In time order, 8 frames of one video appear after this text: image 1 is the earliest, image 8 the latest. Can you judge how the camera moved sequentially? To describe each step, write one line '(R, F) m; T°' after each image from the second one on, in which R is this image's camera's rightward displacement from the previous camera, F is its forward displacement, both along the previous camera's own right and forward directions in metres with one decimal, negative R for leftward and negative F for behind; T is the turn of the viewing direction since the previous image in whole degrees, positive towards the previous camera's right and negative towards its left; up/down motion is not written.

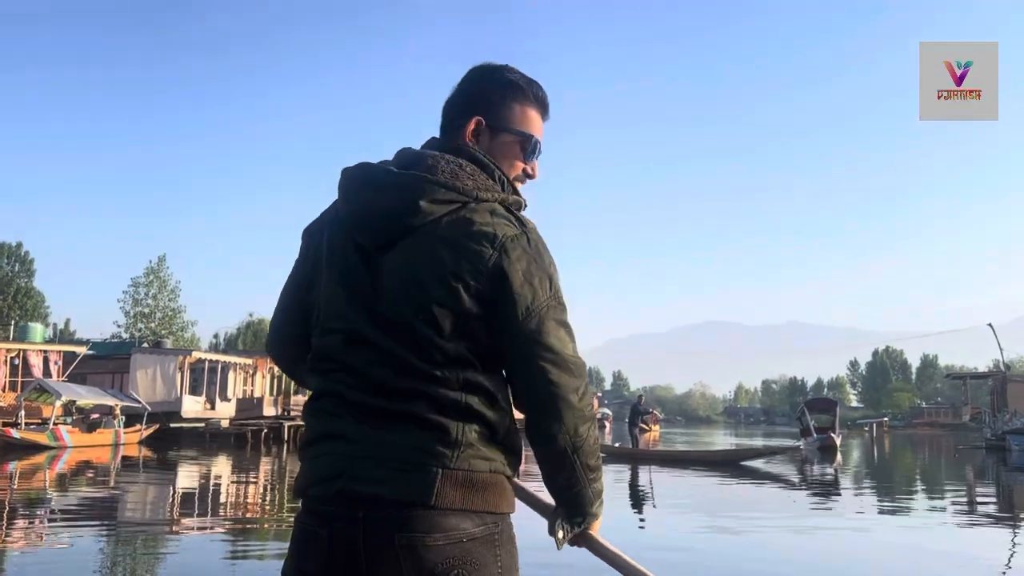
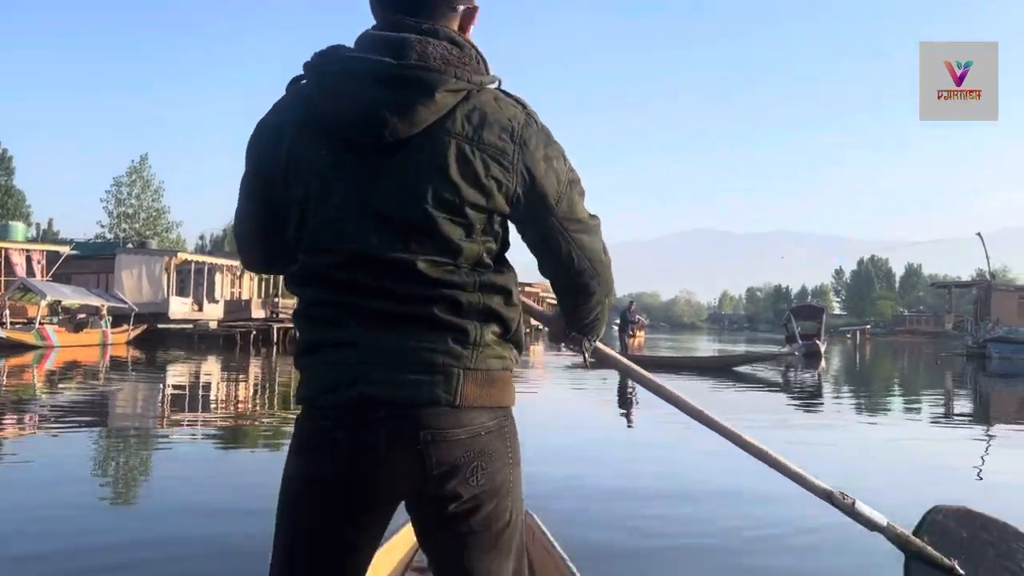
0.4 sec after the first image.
(0.0, 0.0) m; +1°
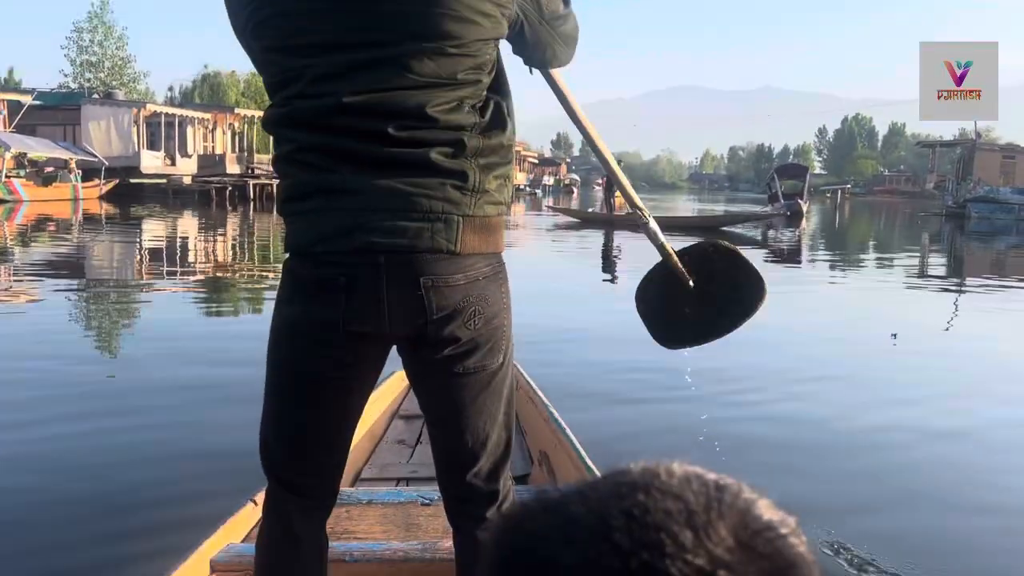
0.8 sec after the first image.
(0.0, -0.1) m; +2°
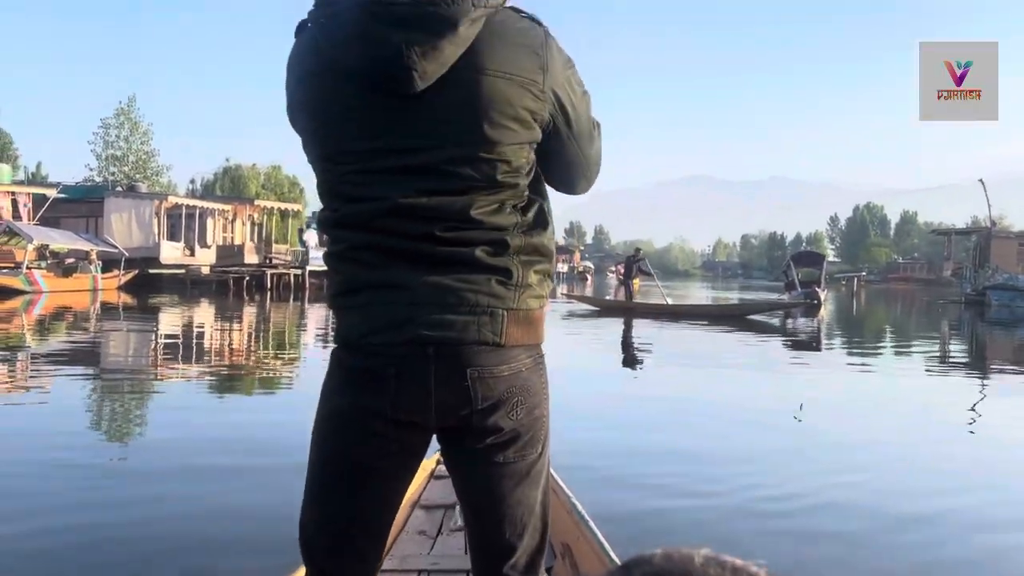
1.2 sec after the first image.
(0.0, +0.1) m; -1°
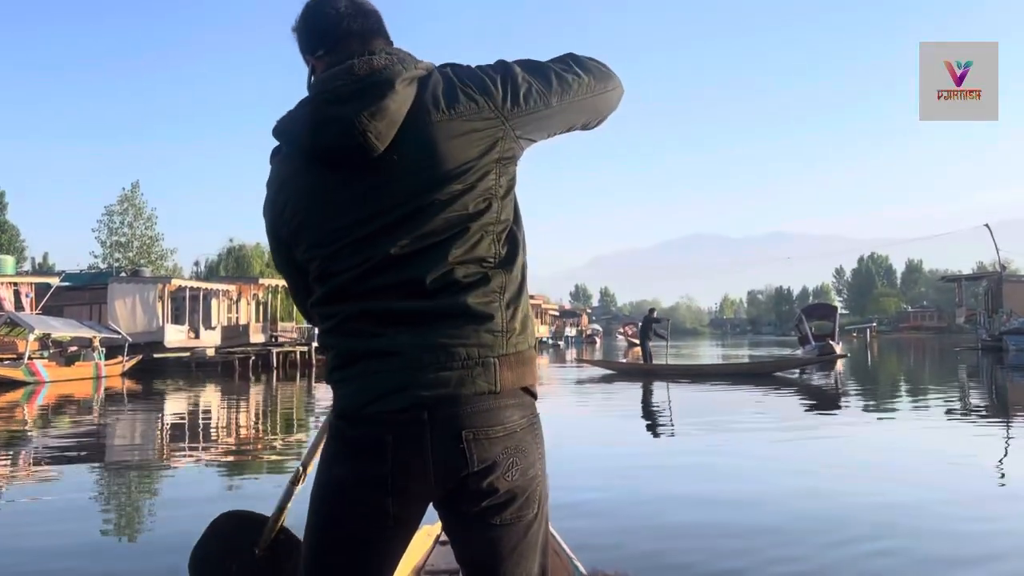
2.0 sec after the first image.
(0.0, +0.1) m; 0°
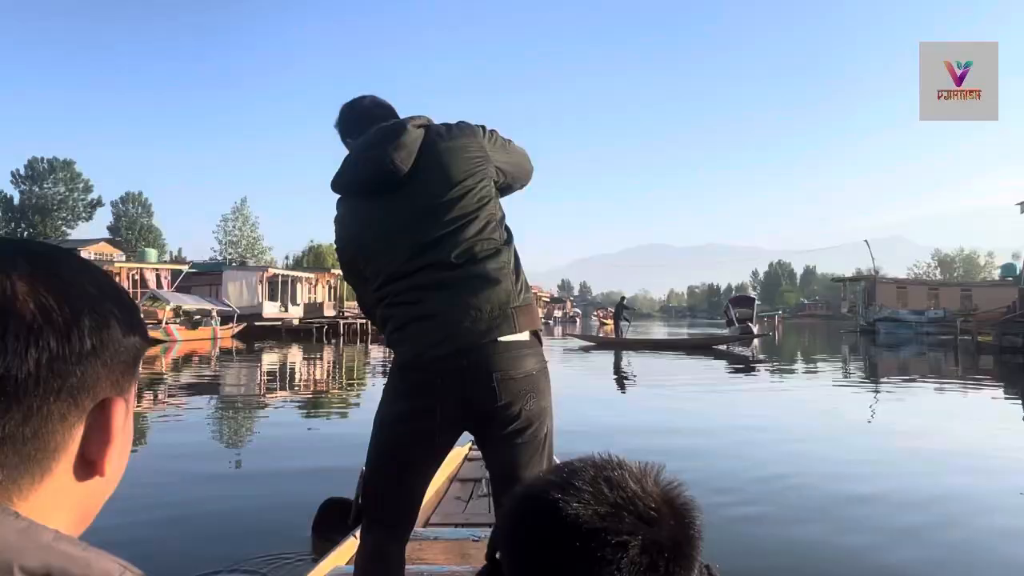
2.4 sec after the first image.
(-0.6, -2.4) m; +3°
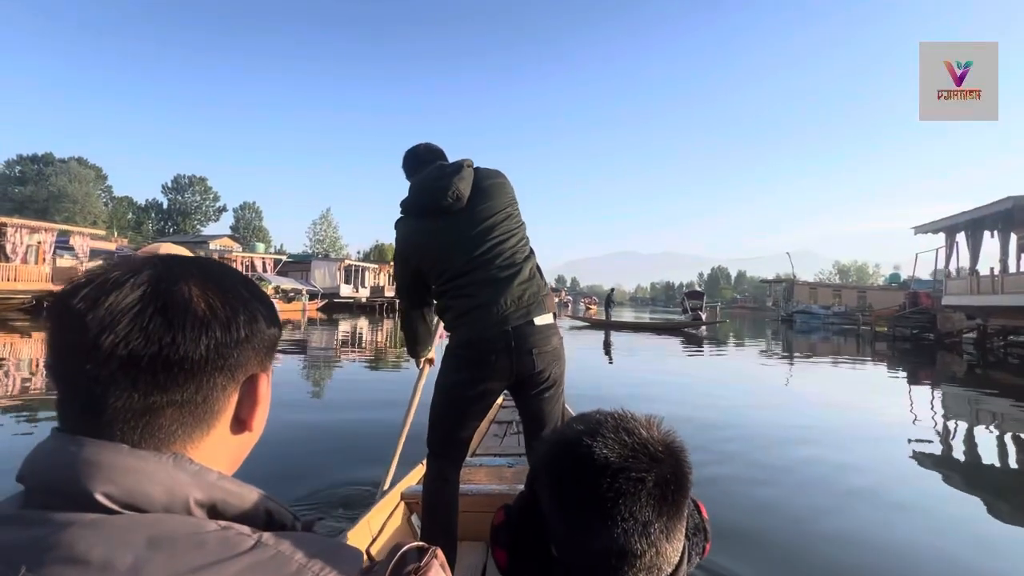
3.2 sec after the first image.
(-1.5, -2.8) m; +6°
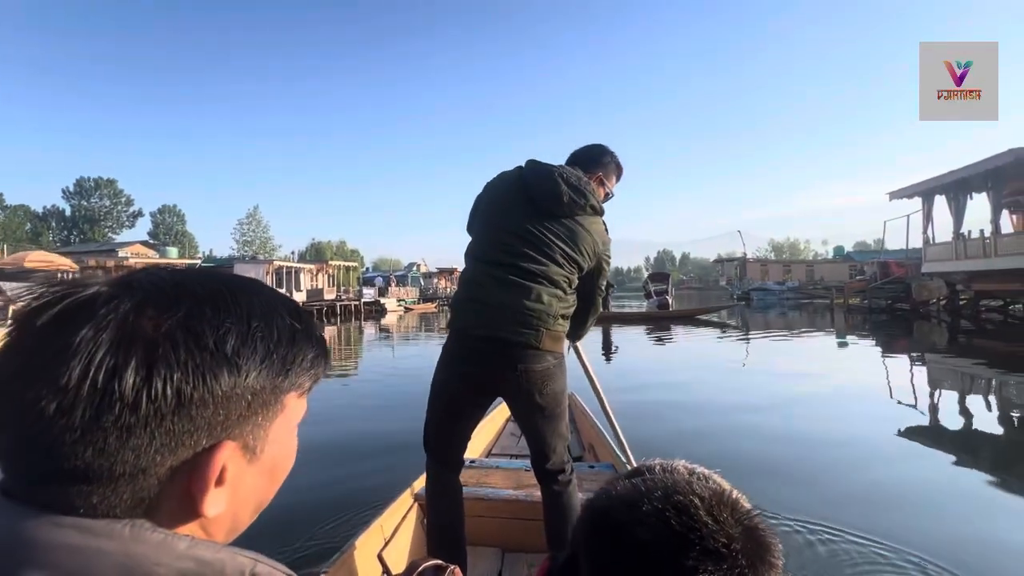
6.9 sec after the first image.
(-0.5, +0.6) m; +7°
